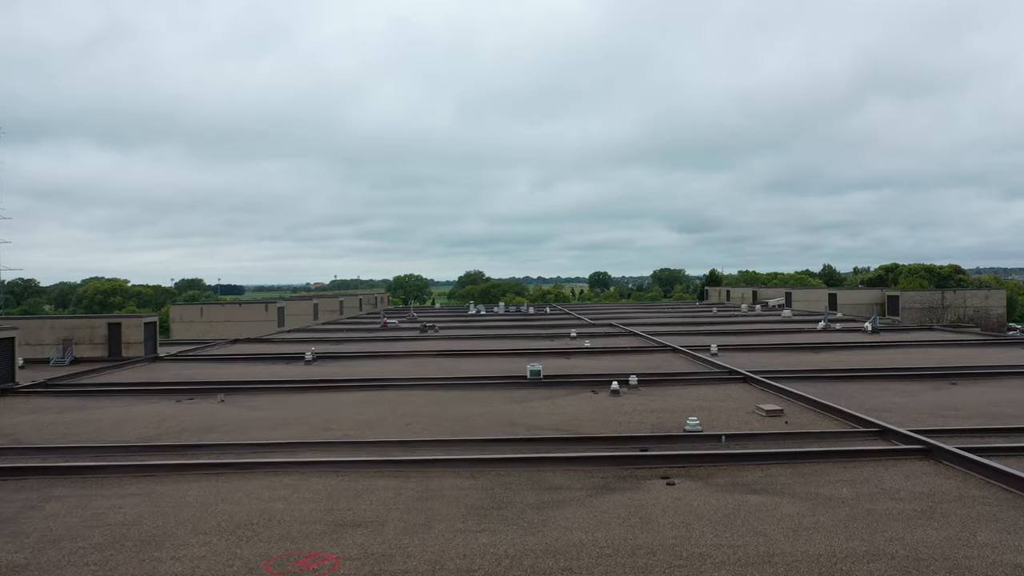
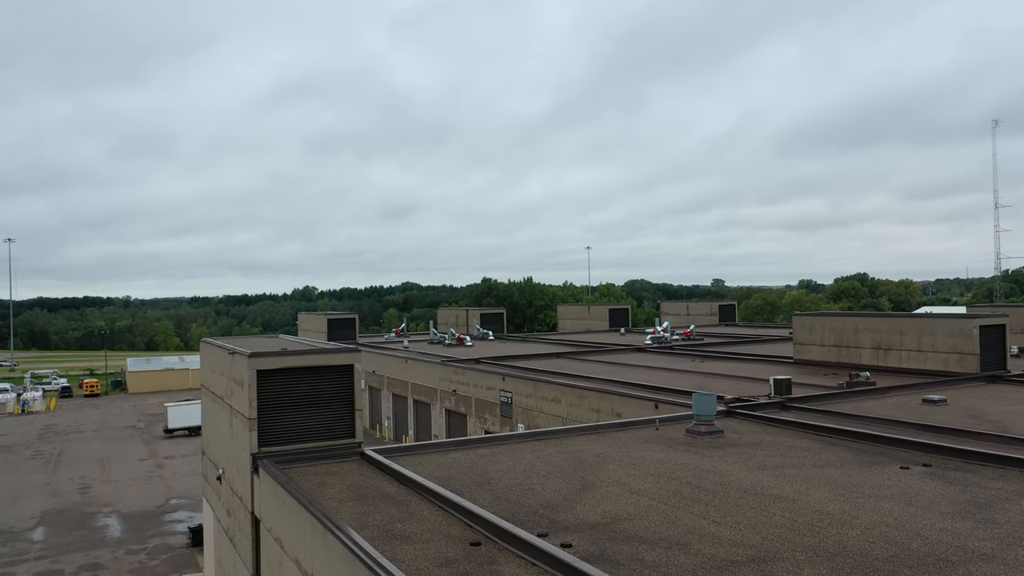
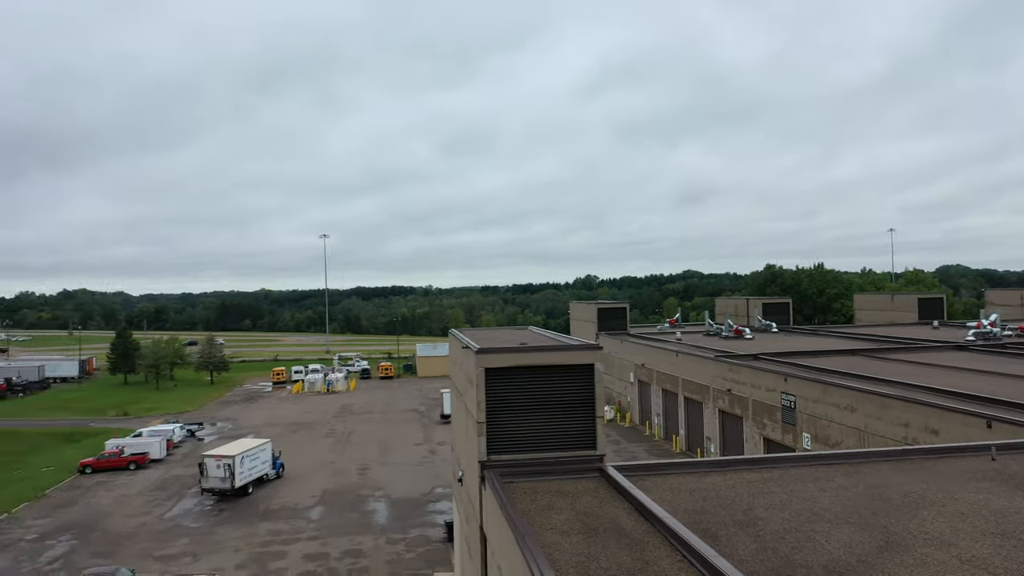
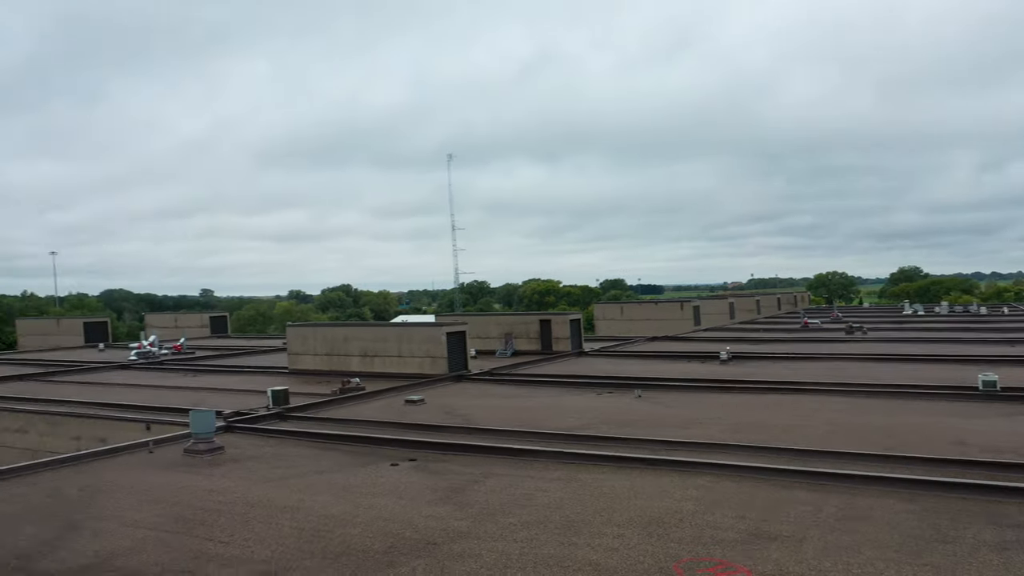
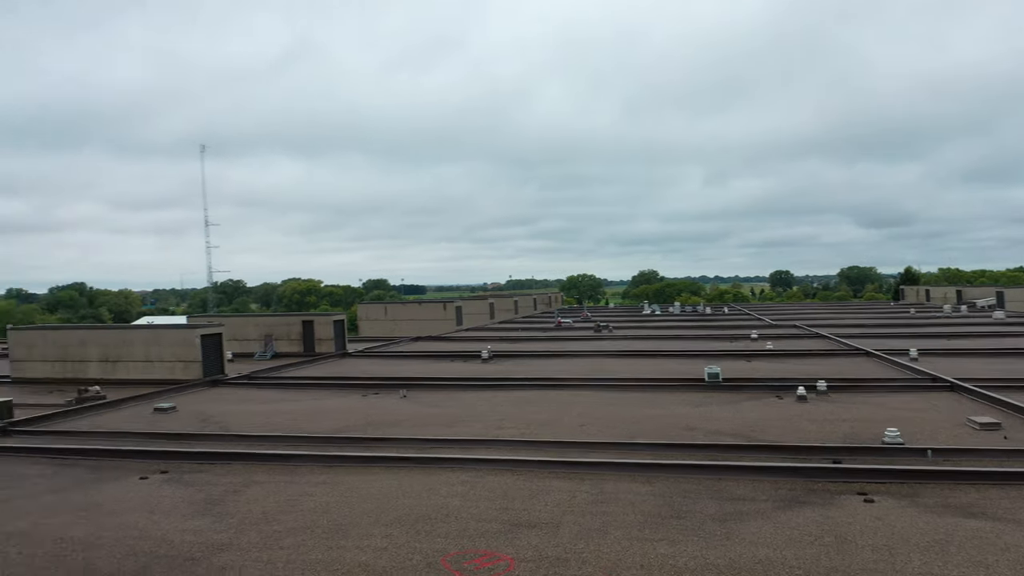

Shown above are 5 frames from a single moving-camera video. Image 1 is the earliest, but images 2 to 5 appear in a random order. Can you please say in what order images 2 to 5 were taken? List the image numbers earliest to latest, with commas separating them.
5, 4, 2, 3
